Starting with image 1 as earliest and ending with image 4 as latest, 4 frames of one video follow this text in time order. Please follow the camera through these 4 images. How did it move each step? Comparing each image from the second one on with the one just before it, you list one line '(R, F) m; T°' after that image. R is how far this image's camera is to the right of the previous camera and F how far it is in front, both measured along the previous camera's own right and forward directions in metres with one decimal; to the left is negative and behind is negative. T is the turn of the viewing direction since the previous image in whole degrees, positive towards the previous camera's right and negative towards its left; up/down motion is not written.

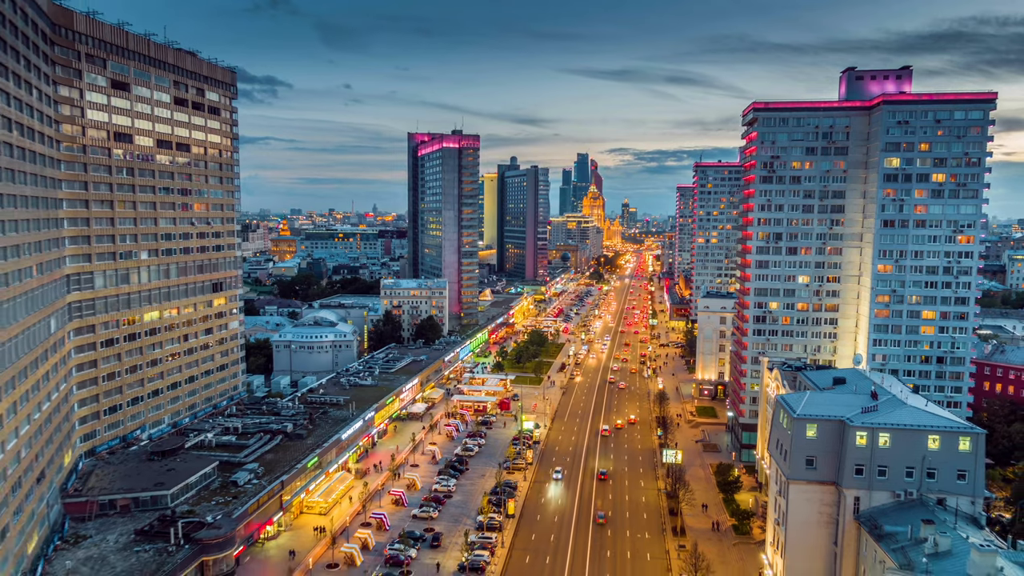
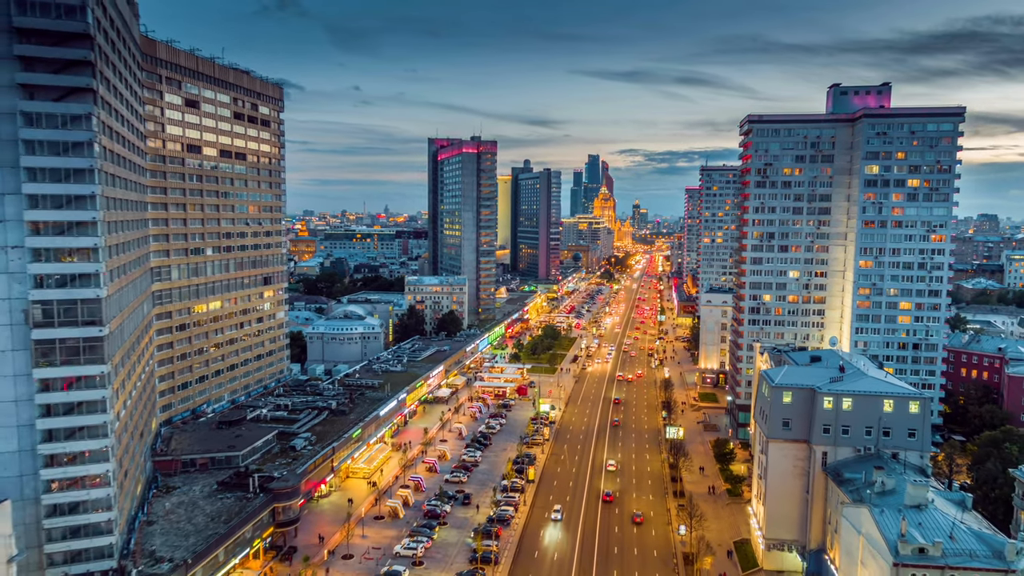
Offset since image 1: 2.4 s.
(-1.2, -9.8) m; -1°
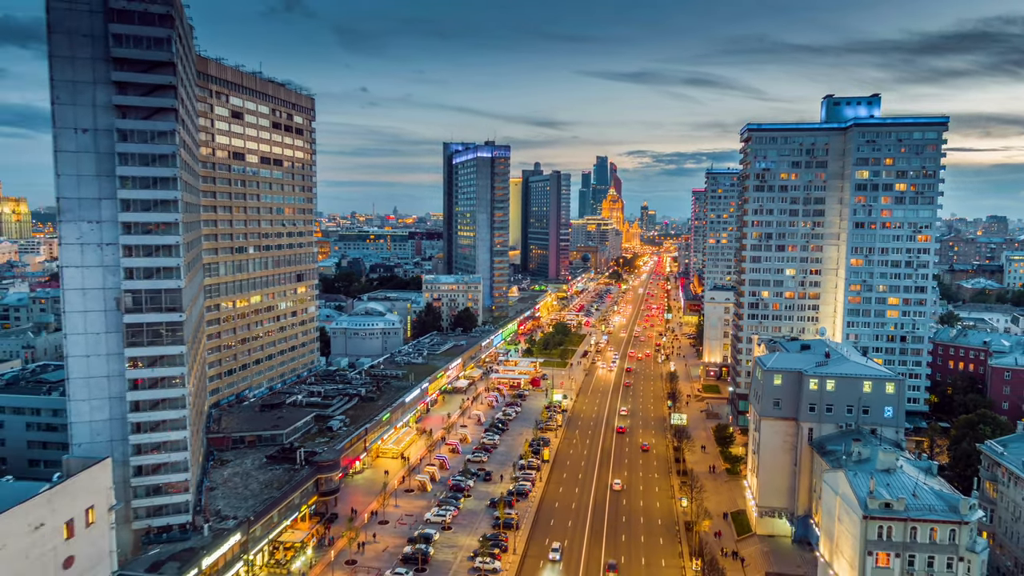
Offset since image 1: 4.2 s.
(-1.2, -7.3) m; -1°
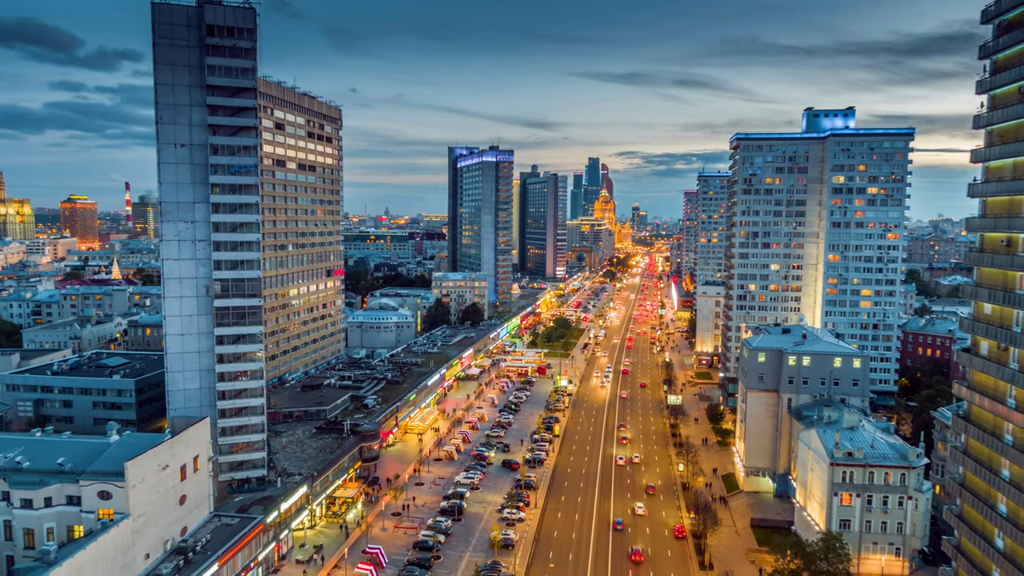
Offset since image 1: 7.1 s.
(-3.5, -10.4) m; +1°
